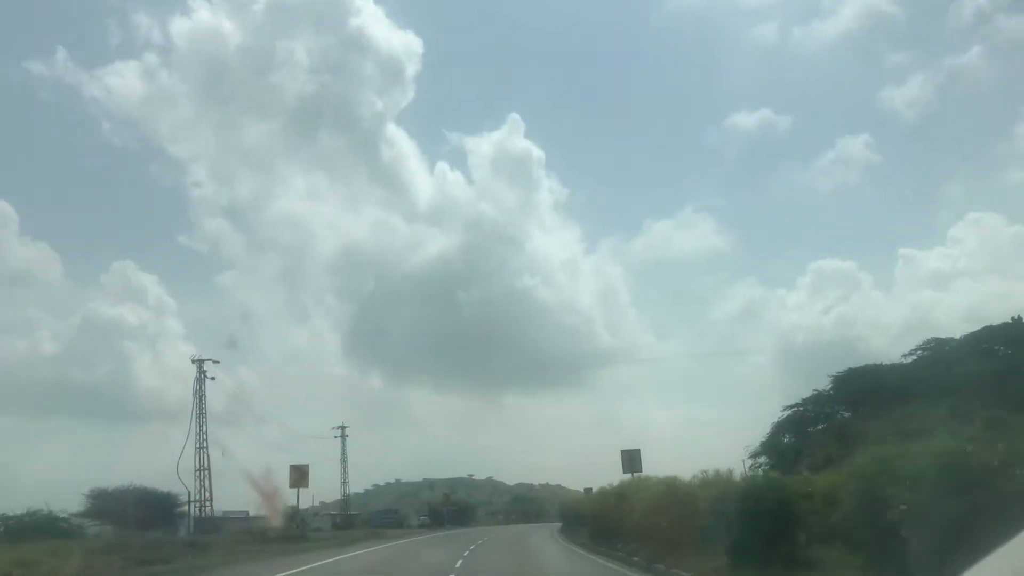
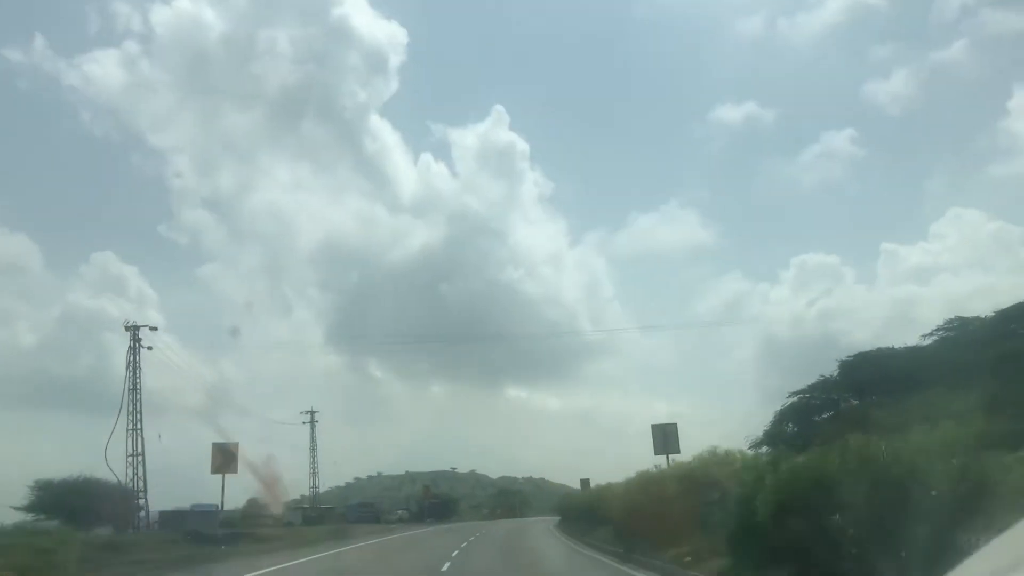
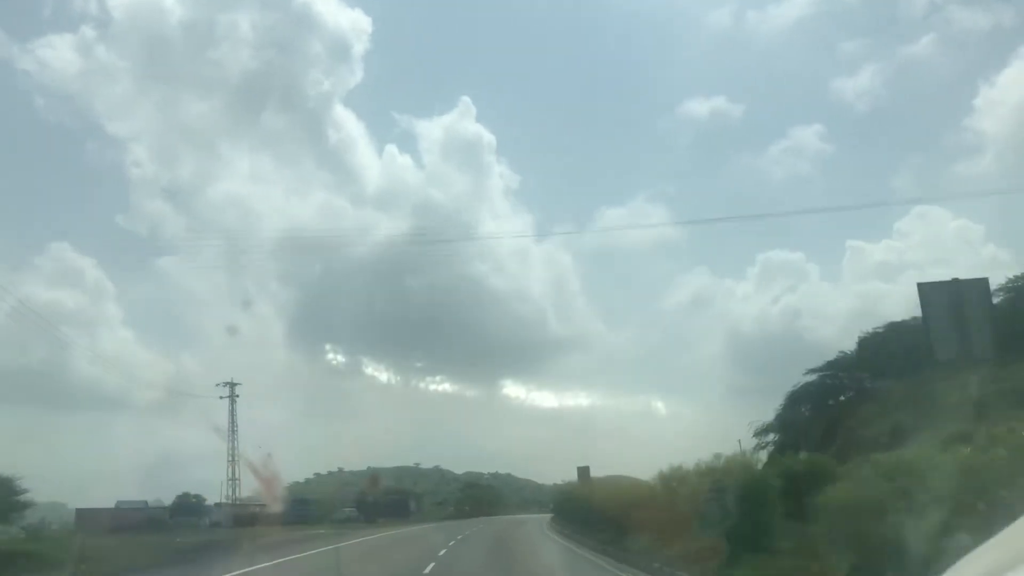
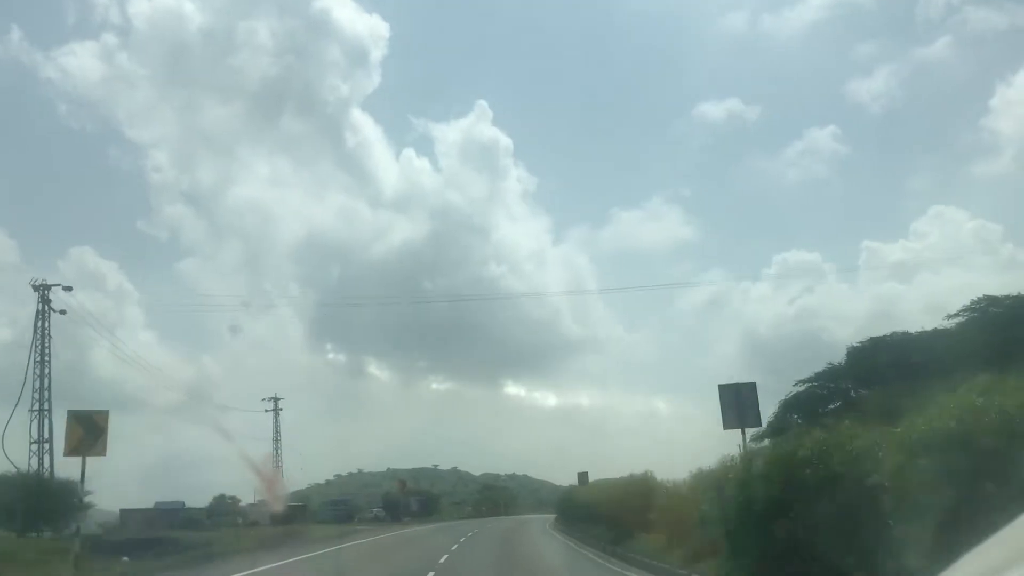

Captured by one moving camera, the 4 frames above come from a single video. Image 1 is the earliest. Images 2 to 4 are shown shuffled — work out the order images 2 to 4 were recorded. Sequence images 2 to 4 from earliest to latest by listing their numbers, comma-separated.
2, 4, 3
